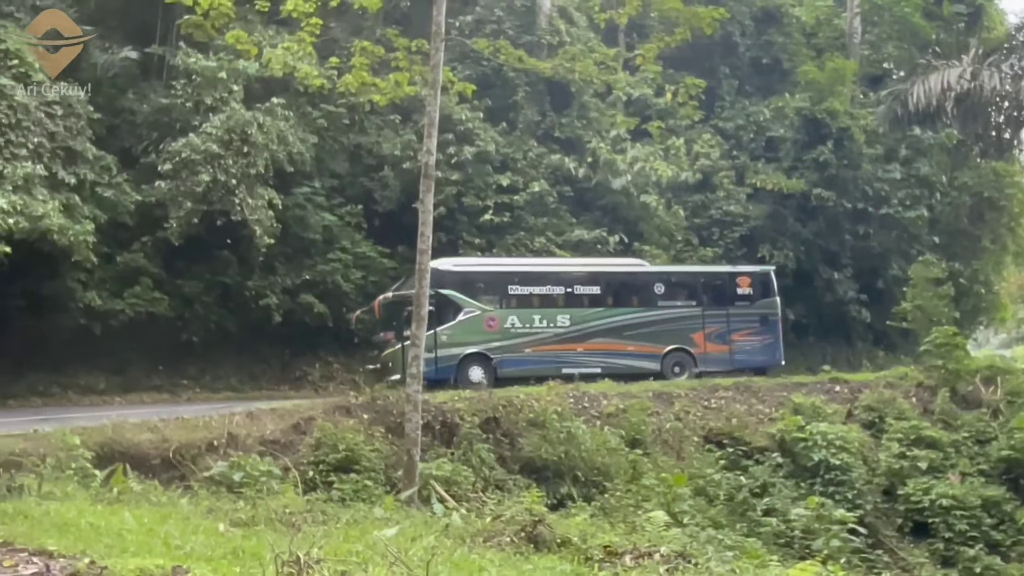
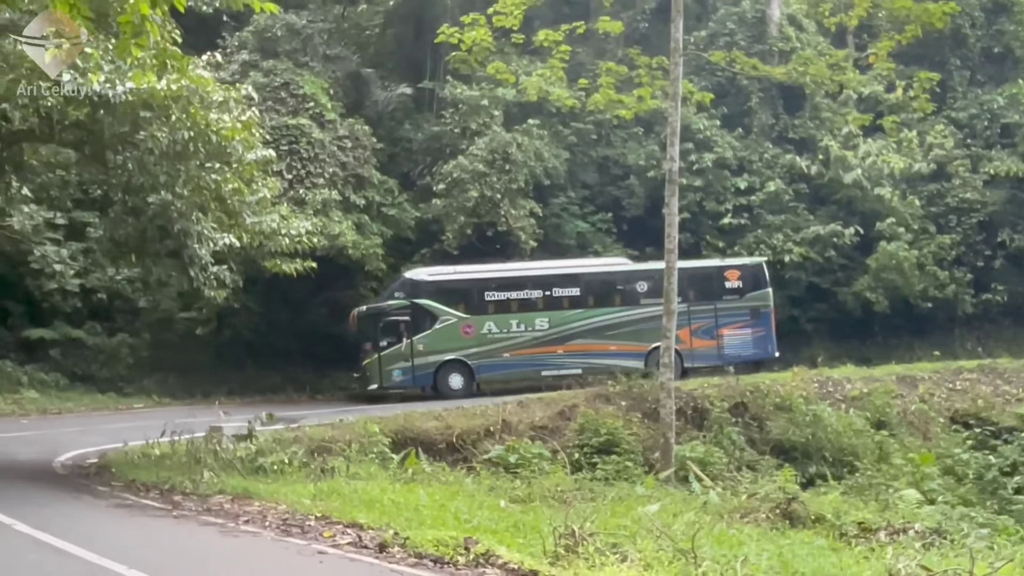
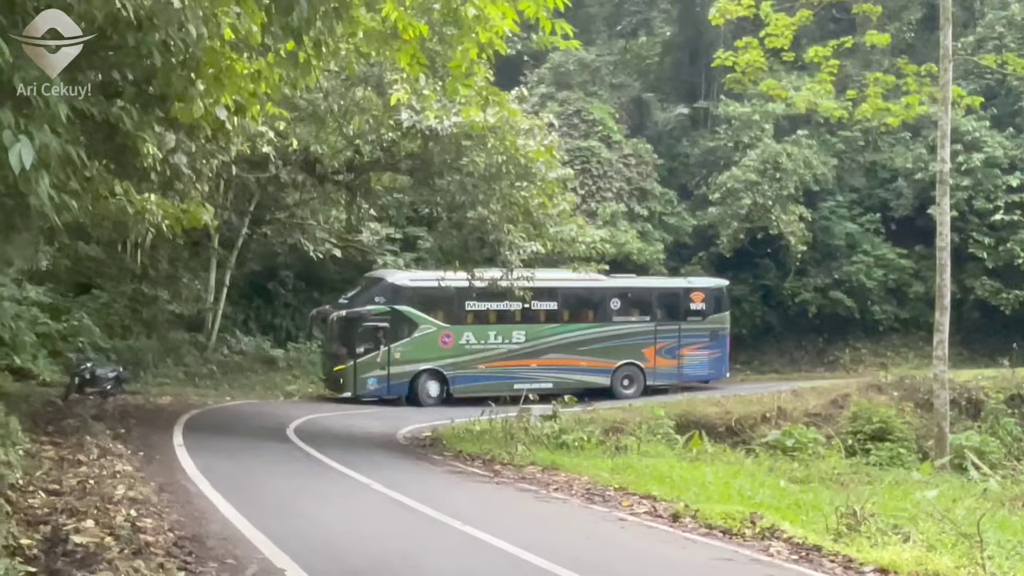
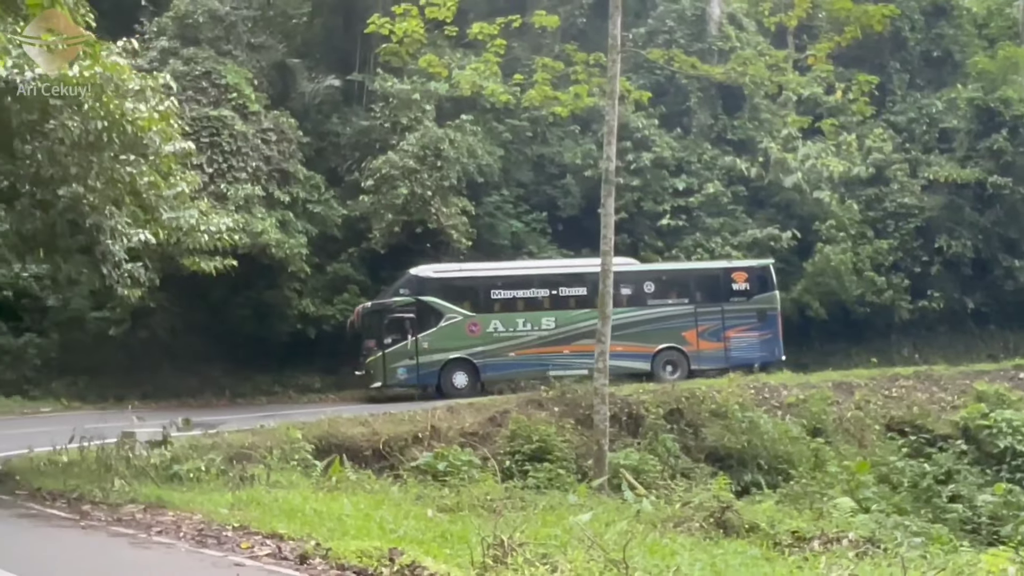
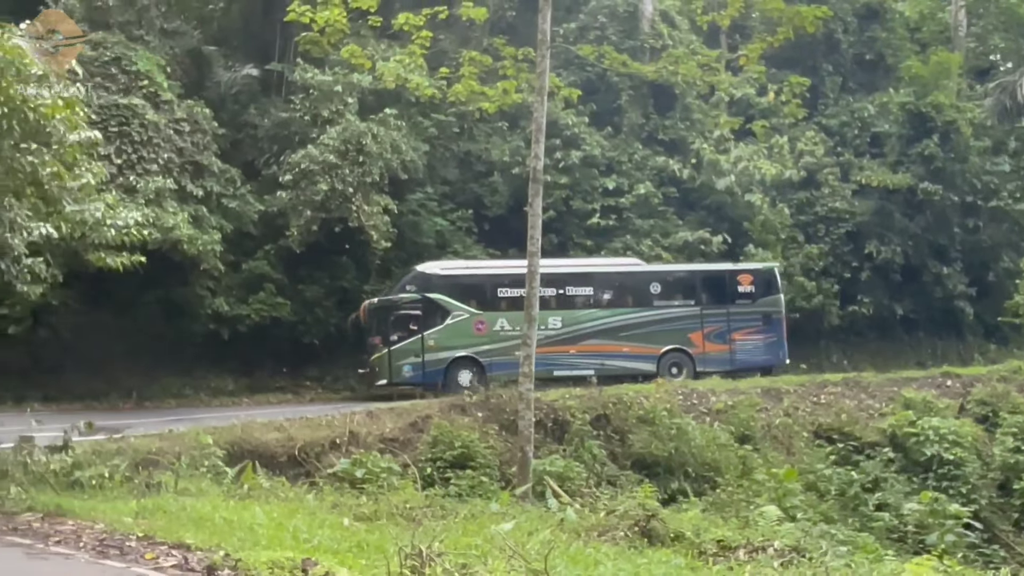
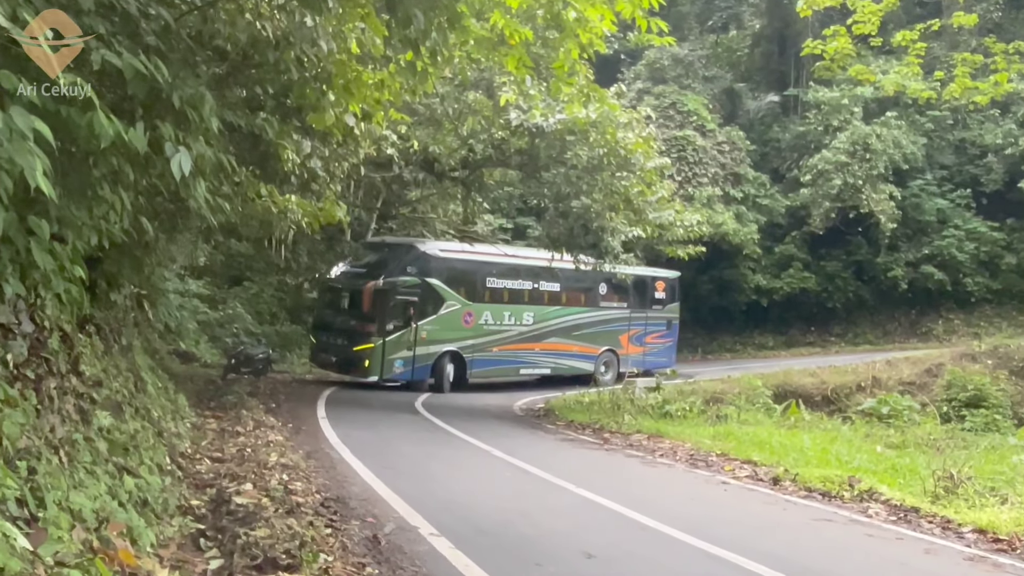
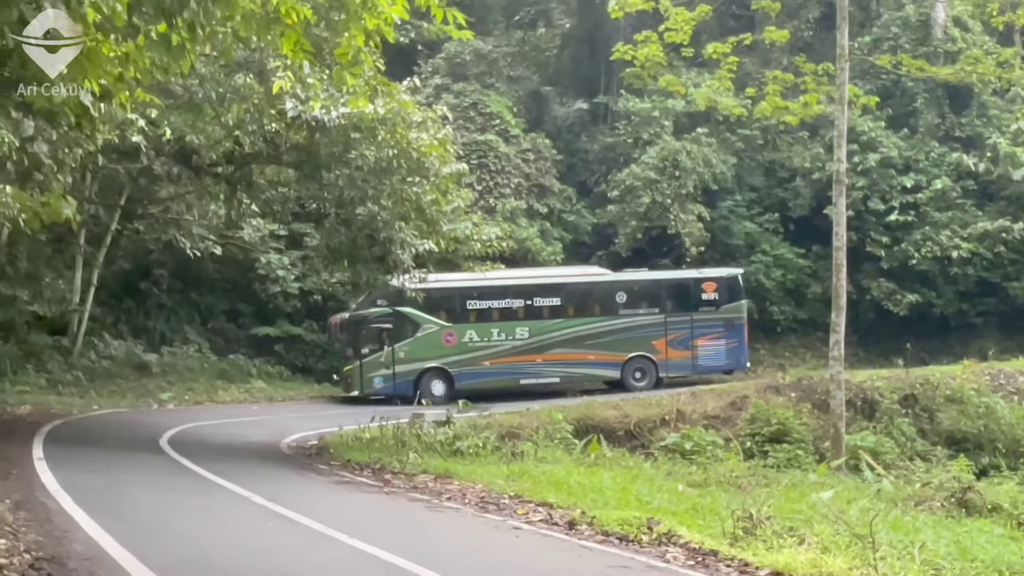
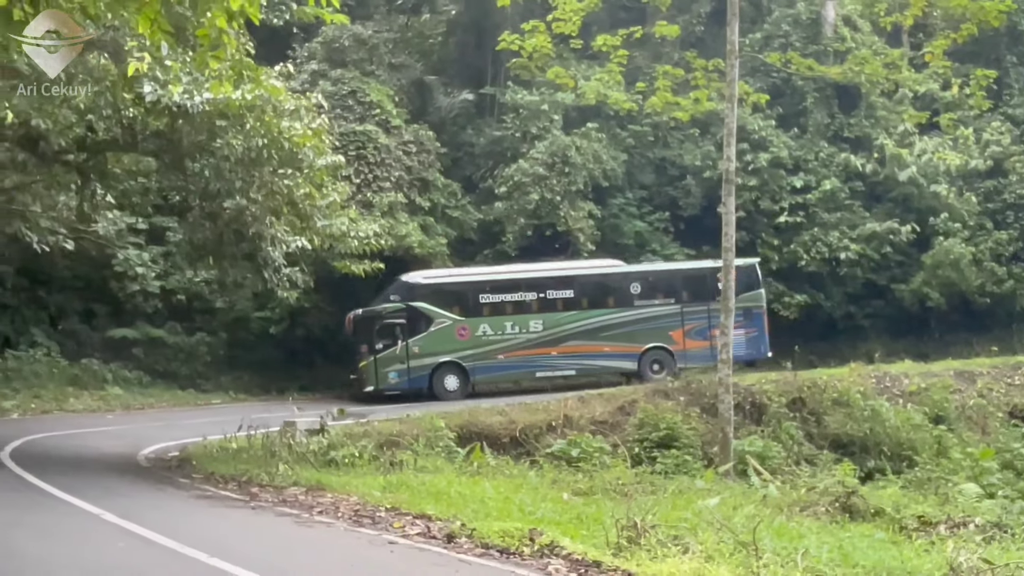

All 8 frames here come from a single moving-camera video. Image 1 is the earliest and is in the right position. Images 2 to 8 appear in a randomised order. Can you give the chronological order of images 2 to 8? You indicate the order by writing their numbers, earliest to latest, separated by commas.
5, 4, 2, 8, 7, 3, 6
